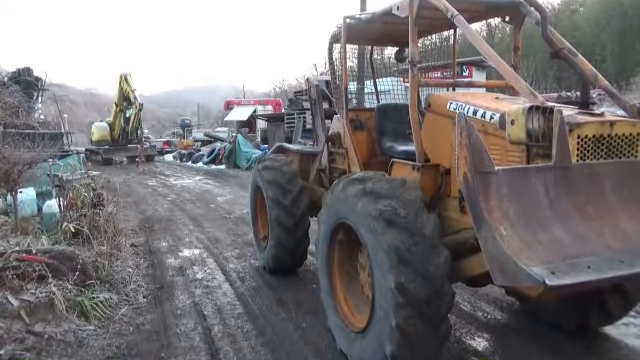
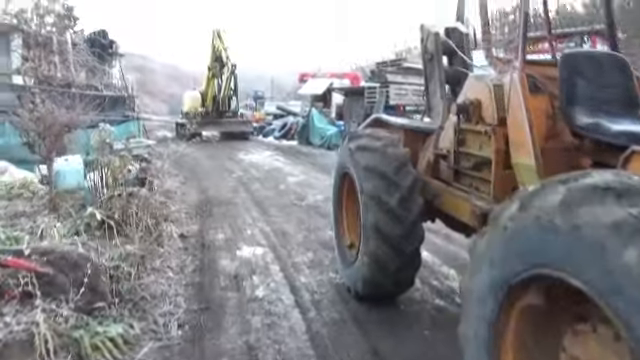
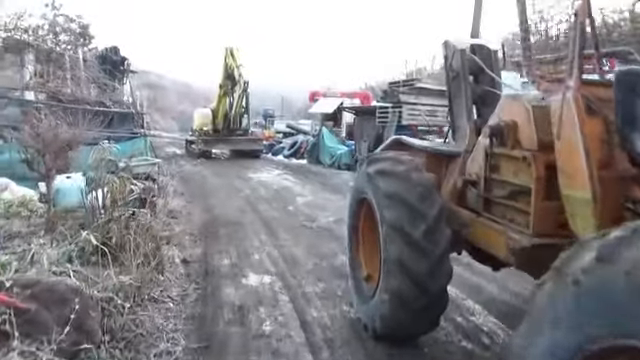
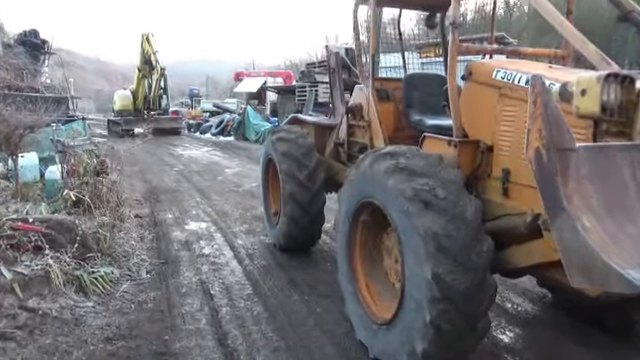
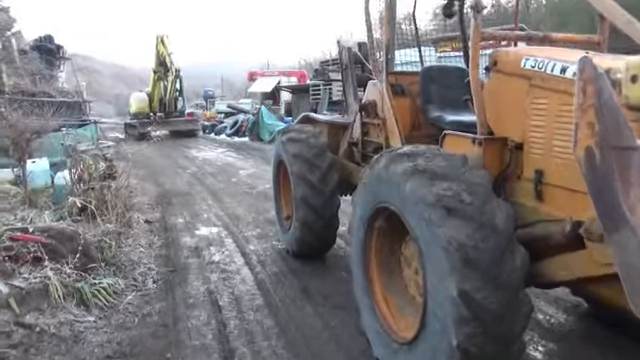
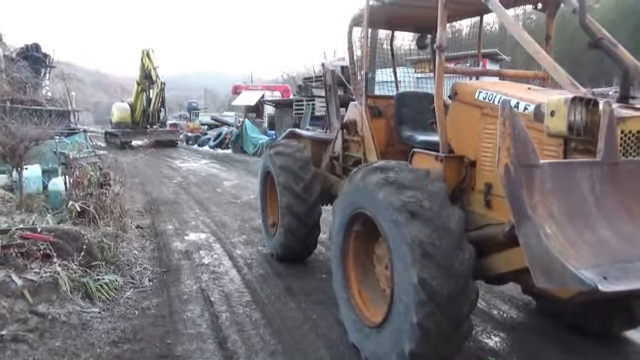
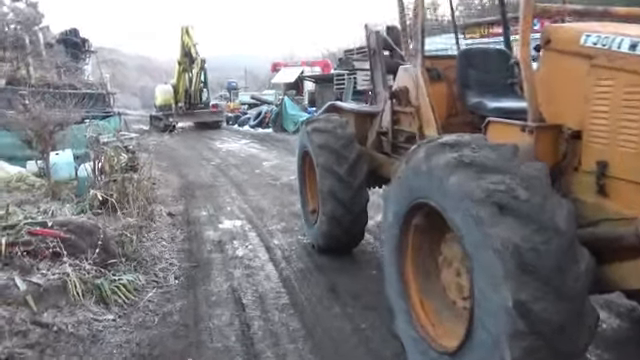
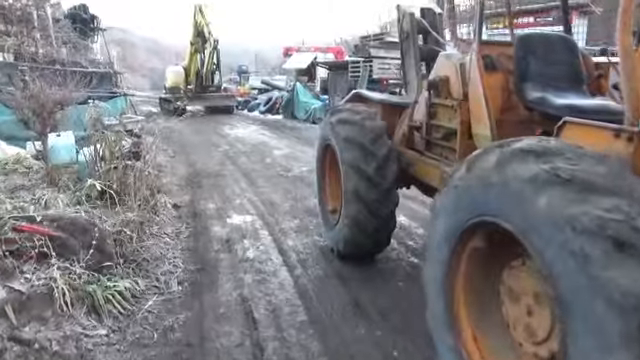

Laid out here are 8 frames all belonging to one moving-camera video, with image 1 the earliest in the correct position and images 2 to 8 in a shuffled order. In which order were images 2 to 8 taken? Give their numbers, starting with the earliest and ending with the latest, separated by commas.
6, 4, 5, 7, 8, 2, 3
